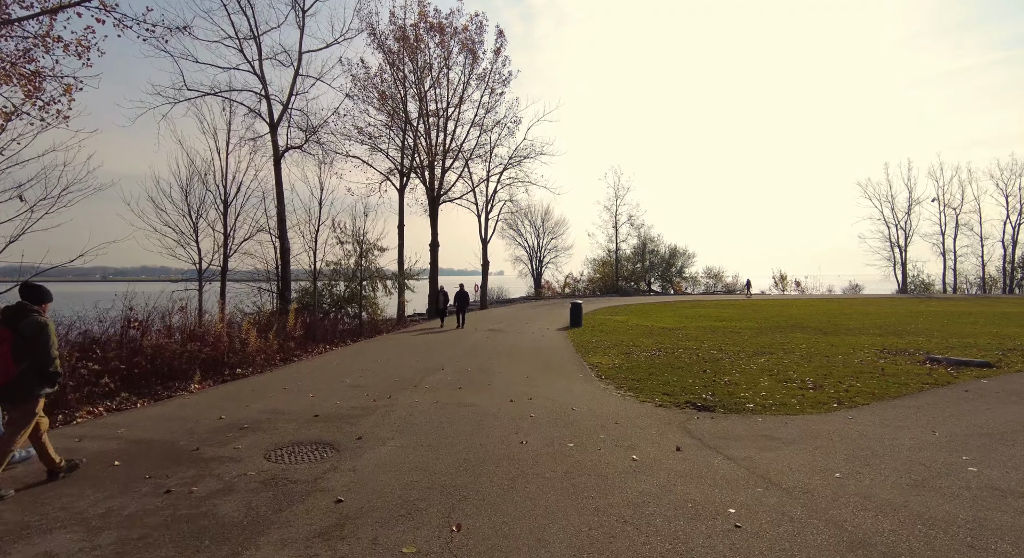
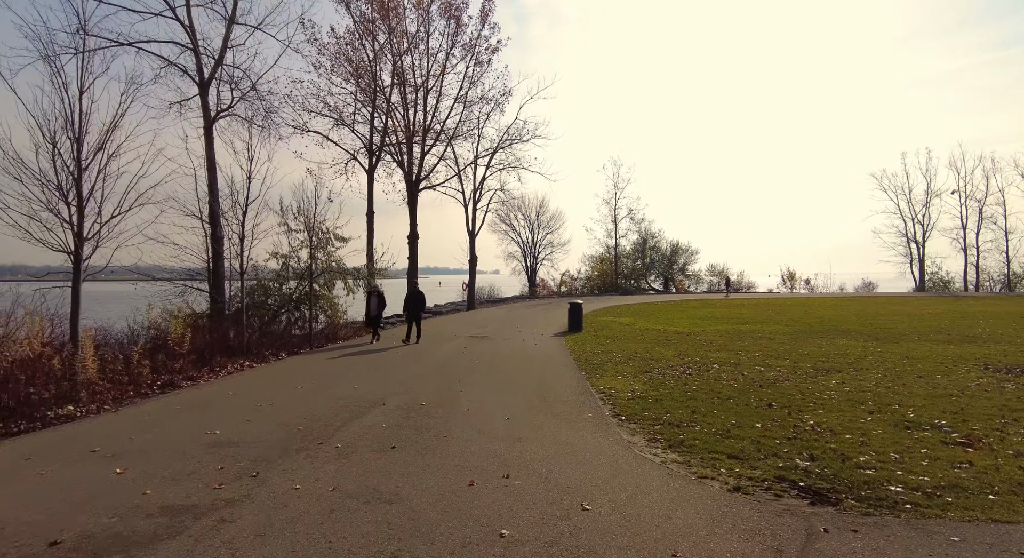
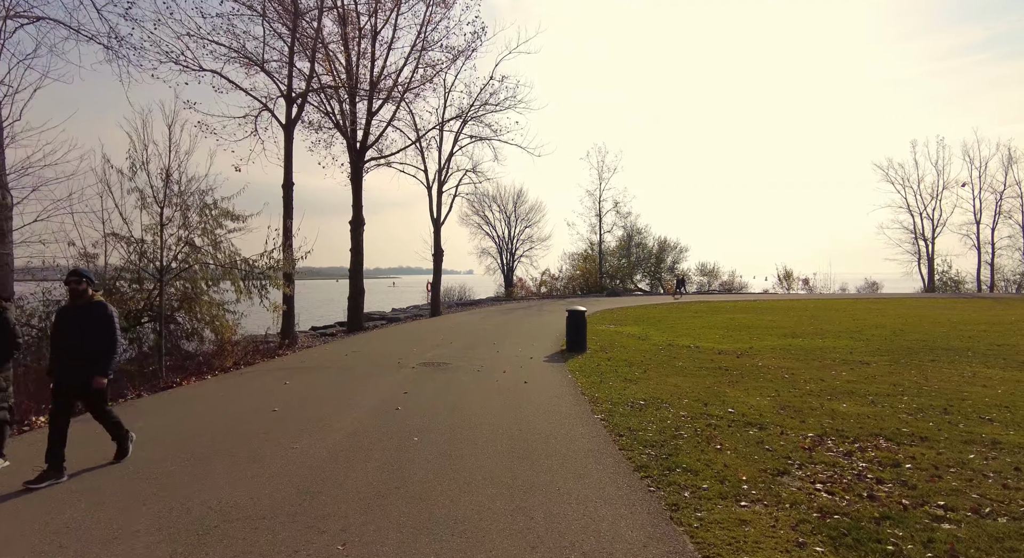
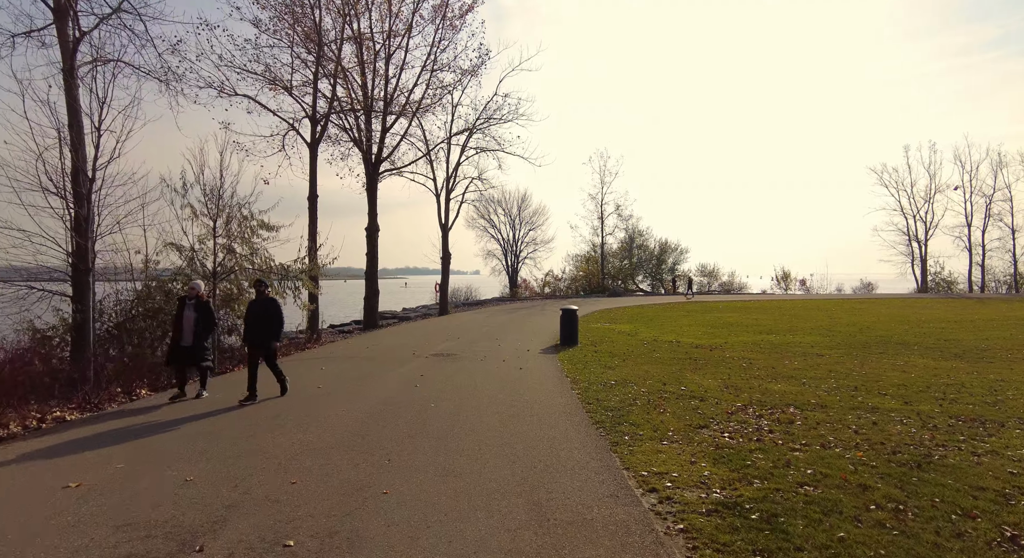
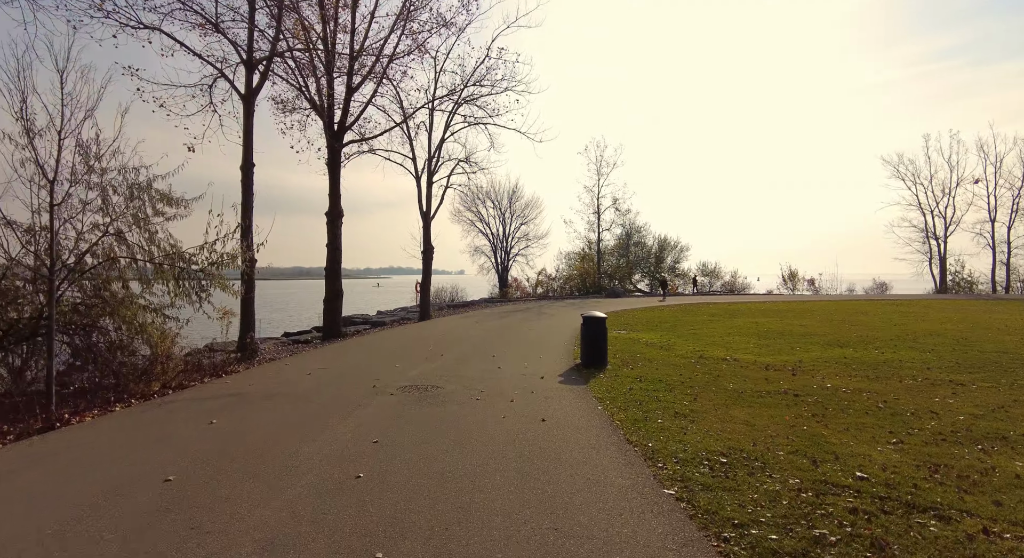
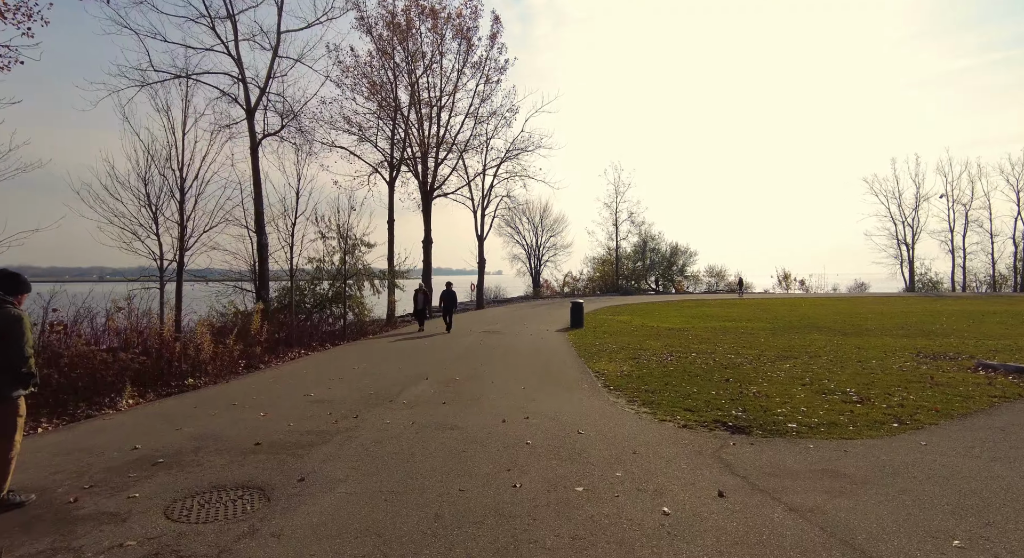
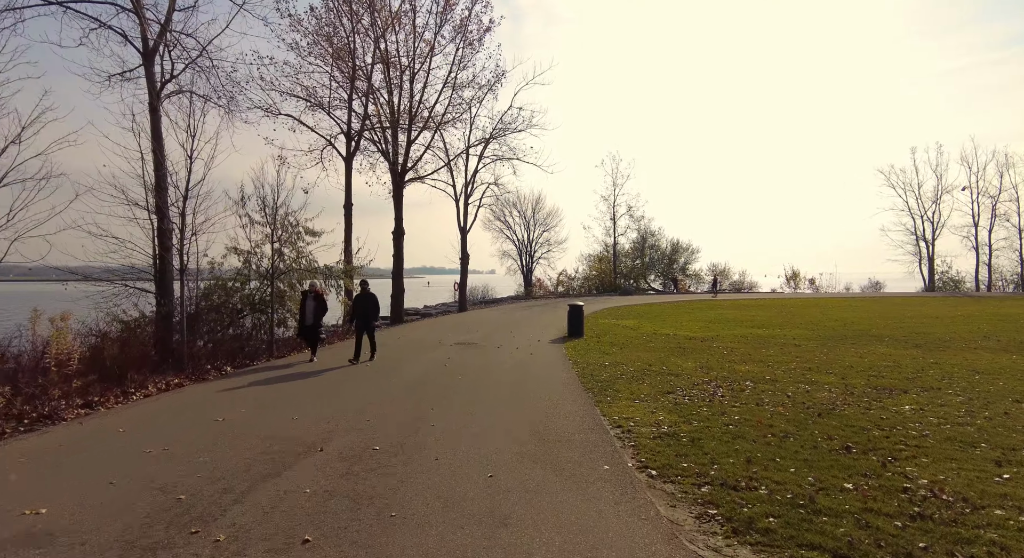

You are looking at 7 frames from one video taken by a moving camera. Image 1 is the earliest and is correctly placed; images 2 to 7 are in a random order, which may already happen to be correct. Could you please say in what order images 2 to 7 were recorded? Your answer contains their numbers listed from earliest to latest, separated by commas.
6, 2, 7, 4, 3, 5
